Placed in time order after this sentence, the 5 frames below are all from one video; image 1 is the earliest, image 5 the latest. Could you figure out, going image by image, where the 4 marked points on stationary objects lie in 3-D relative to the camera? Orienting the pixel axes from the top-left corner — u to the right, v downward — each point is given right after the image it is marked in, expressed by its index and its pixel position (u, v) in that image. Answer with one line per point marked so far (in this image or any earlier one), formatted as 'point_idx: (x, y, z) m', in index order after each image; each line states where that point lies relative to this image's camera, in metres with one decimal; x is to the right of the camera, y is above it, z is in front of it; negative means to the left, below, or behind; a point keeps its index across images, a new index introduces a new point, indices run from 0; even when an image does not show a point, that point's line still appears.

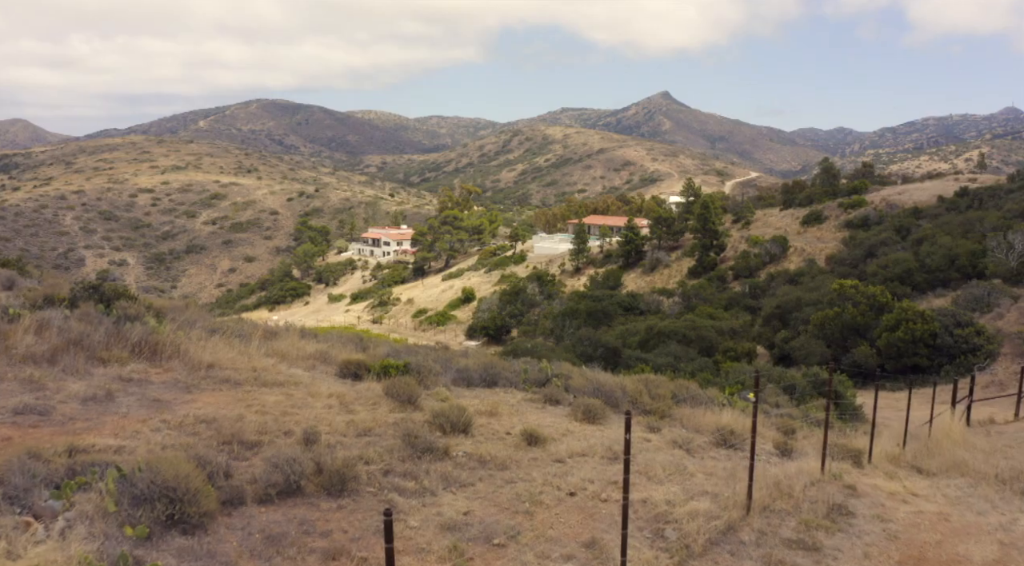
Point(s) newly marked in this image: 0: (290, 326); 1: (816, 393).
0: (-3.9, -0.8, +15.5) m
1: (+5.4, -2.0, +16.0) m
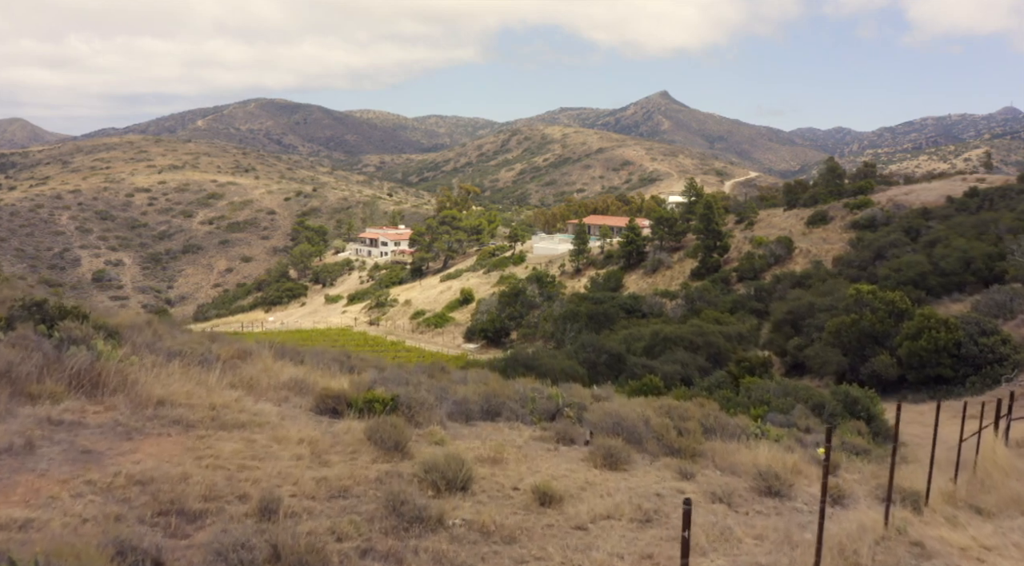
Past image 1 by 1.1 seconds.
0: (-3.8, -0.9, +14.2) m
1: (+5.5, -2.1, +14.7) m
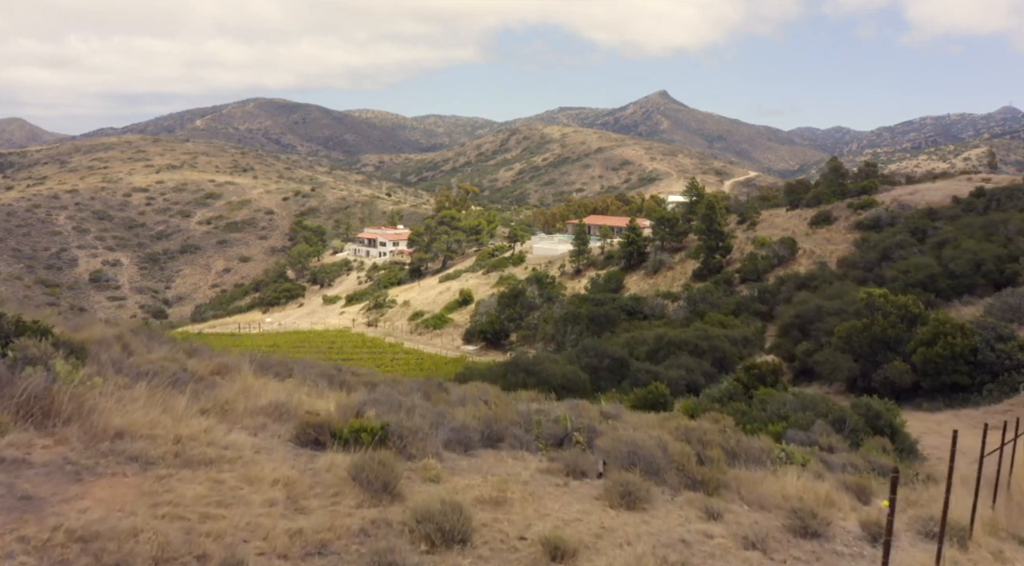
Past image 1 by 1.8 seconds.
0: (-3.8, -1.1, +13.3) m
1: (+5.5, -2.3, +13.9) m
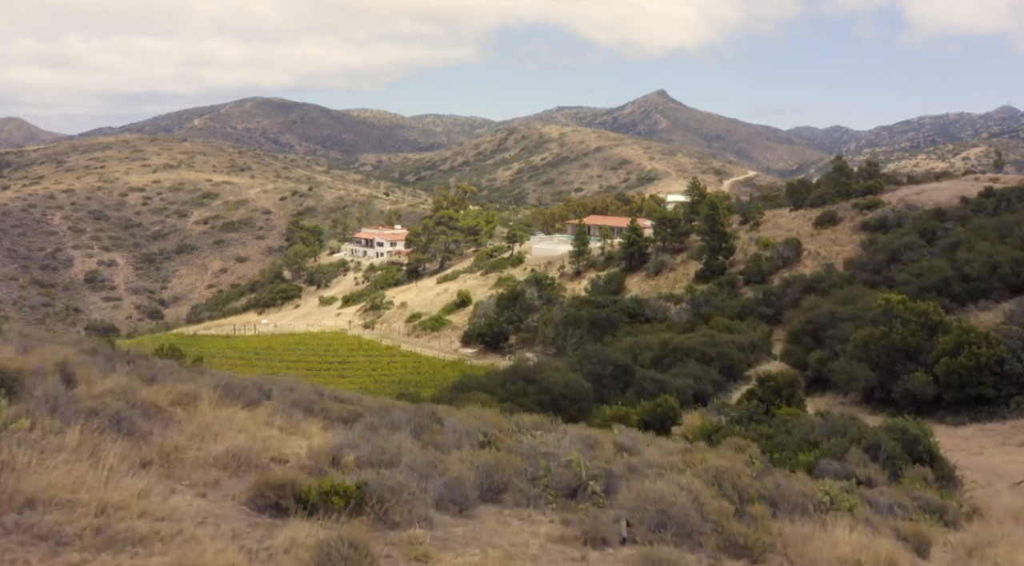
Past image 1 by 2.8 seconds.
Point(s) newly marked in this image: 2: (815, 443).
0: (-3.8, -1.2, +12.0) m
1: (+5.5, -2.4, +12.6) m
2: (+4.1, -2.2, +12.2) m
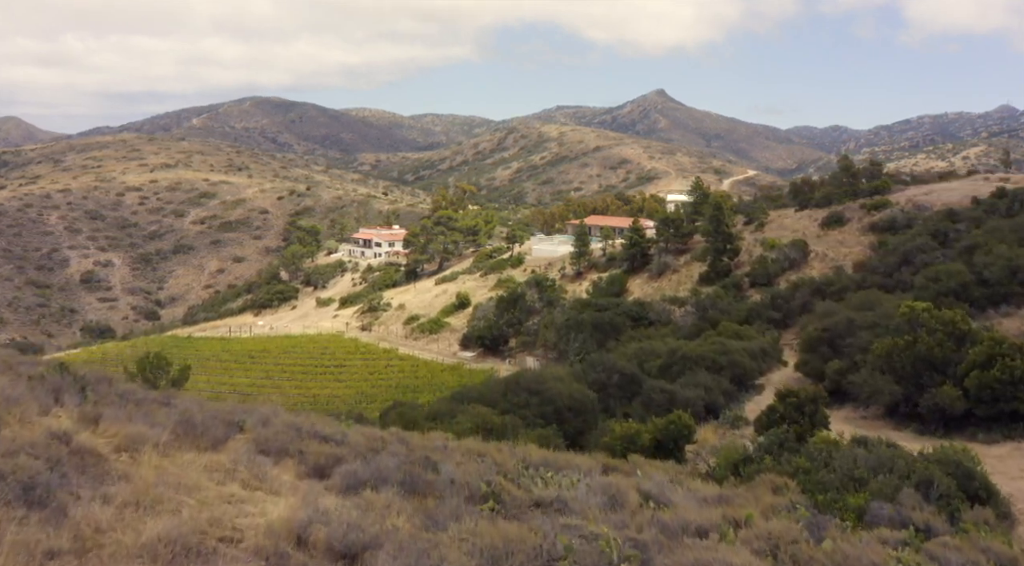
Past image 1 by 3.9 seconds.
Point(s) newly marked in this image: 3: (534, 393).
0: (-3.7, -1.4, +10.6) m
1: (+5.6, -2.6, +11.2) m
2: (+4.2, -2.4, +10.8) m
3: (+0.5, -2.6, +19.8) m
